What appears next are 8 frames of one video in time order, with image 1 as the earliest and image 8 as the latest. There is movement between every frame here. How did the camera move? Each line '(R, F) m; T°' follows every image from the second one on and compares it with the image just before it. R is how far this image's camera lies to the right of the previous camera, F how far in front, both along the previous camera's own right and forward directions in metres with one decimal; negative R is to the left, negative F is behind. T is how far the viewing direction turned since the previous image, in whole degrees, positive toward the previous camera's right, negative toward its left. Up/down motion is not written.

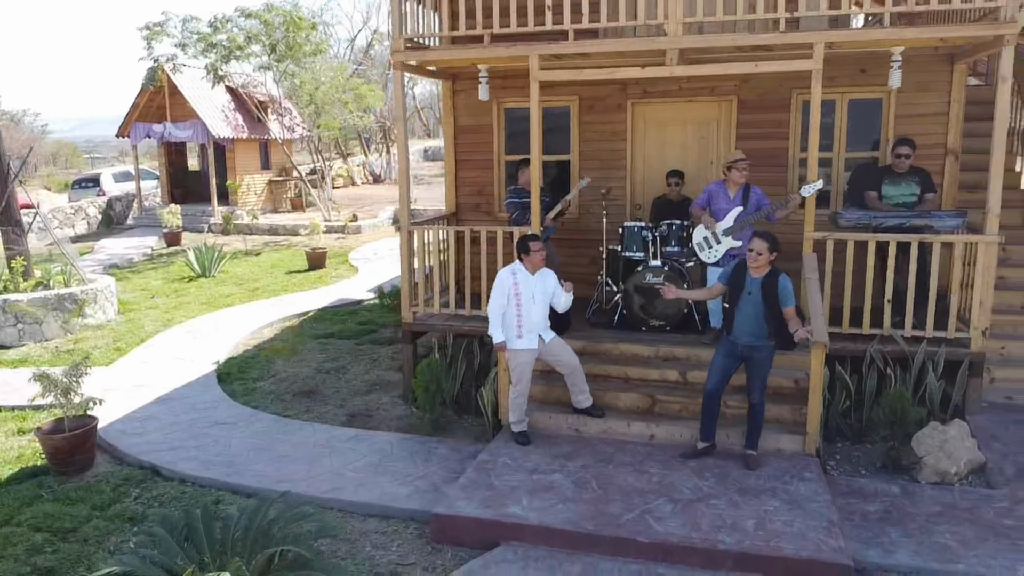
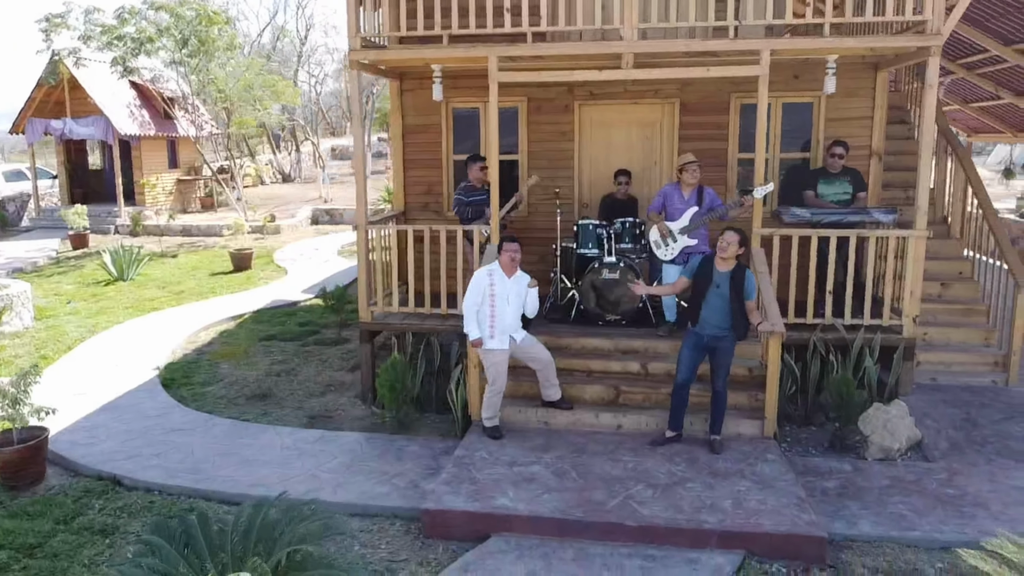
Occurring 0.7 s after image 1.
(-0.6, -0.1) m; +7°
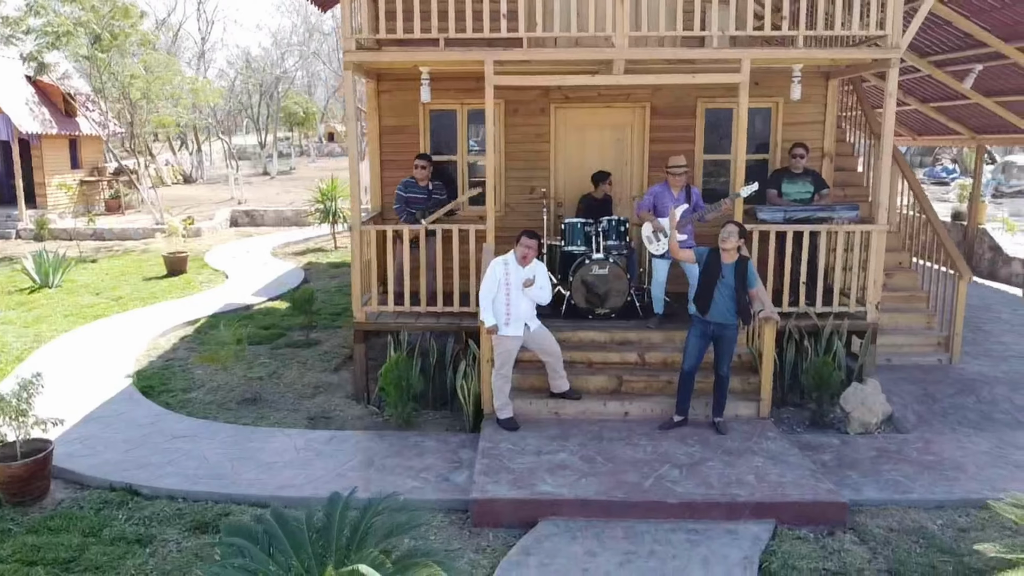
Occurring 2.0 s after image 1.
(-1.1, -0.2) m; +8°
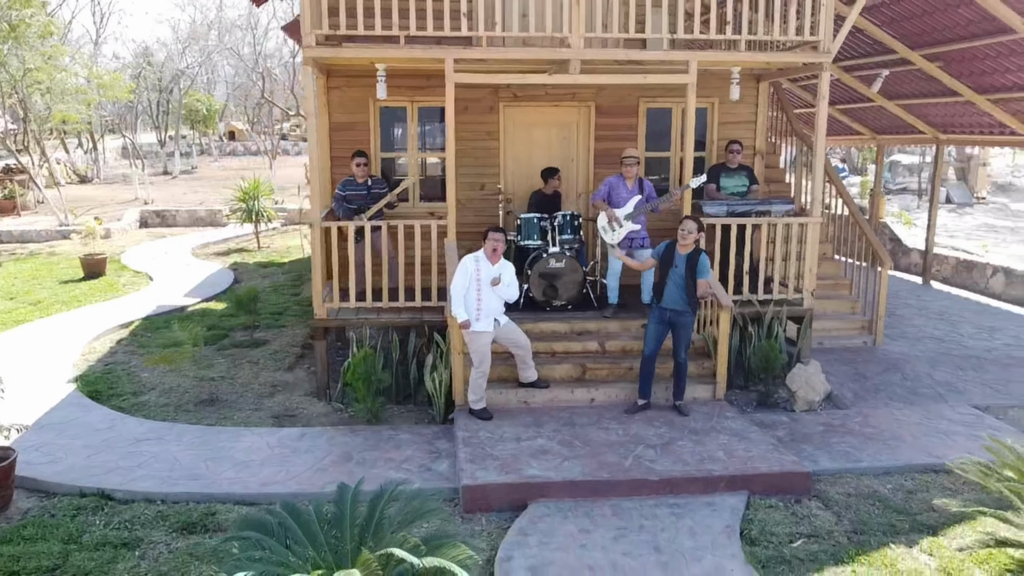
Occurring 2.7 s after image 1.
(-0.6, -0.1) m; +7°
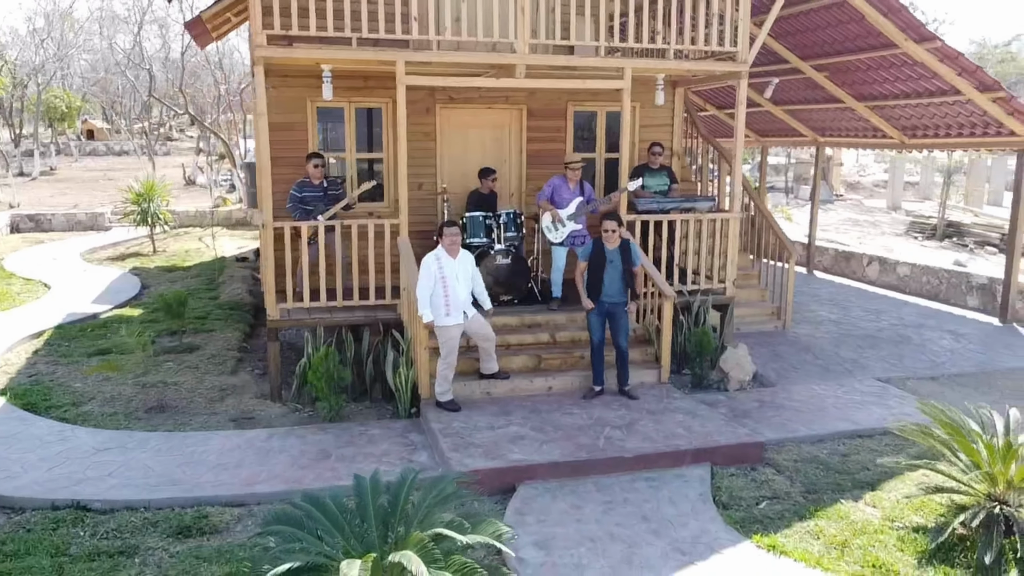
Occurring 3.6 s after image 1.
(-0.9, -0.2) m; +9°
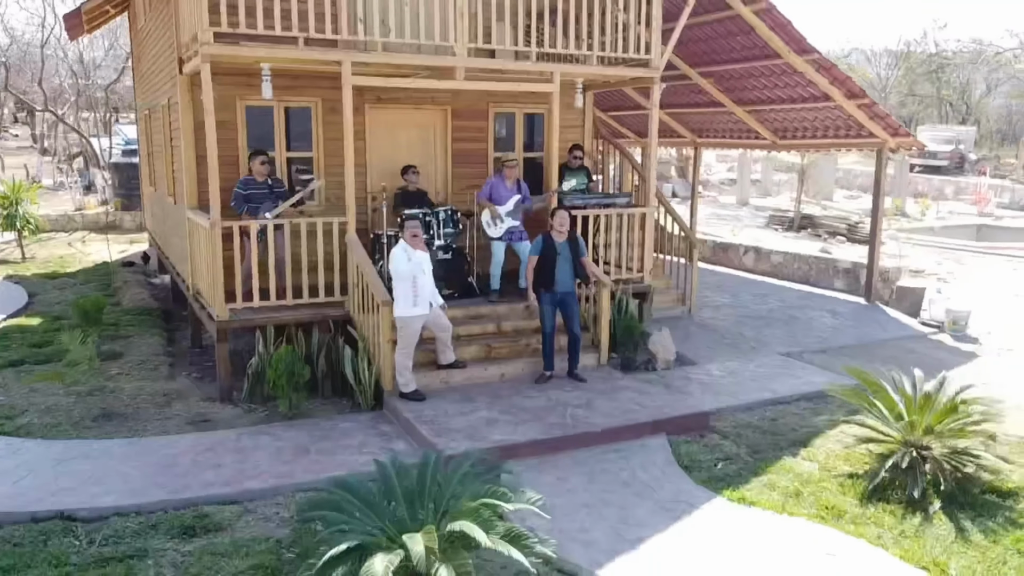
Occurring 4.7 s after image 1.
(-1.1, -0.3) m; +11°
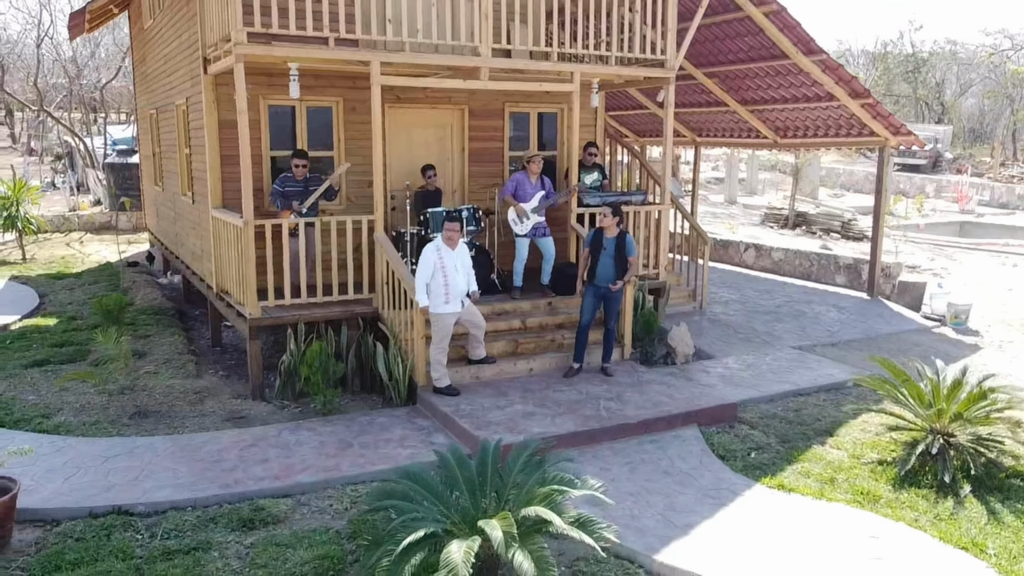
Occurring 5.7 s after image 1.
(-0.5, -0.1) m; +2°
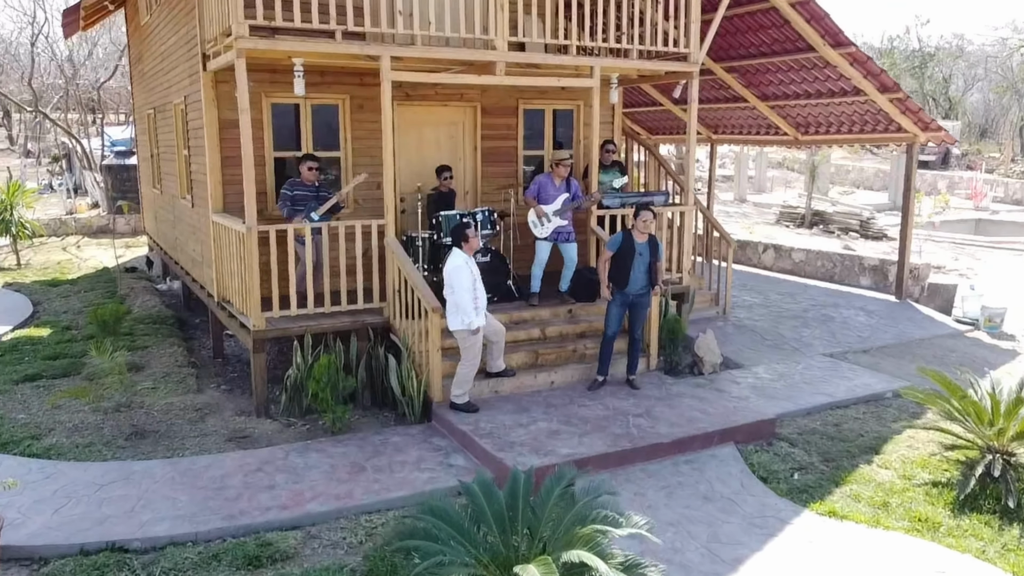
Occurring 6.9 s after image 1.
(-0.2, +0.5) m; 0°
